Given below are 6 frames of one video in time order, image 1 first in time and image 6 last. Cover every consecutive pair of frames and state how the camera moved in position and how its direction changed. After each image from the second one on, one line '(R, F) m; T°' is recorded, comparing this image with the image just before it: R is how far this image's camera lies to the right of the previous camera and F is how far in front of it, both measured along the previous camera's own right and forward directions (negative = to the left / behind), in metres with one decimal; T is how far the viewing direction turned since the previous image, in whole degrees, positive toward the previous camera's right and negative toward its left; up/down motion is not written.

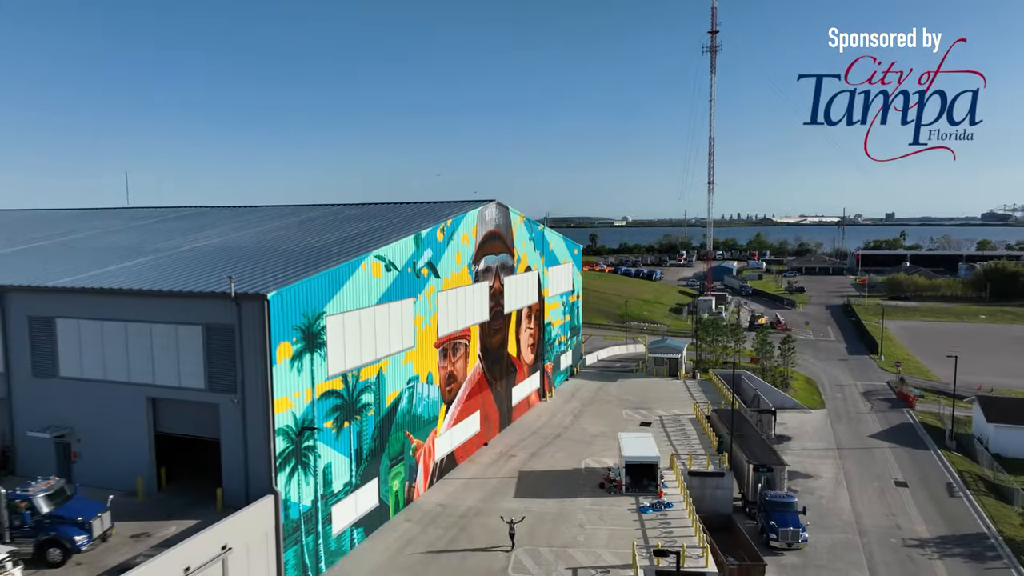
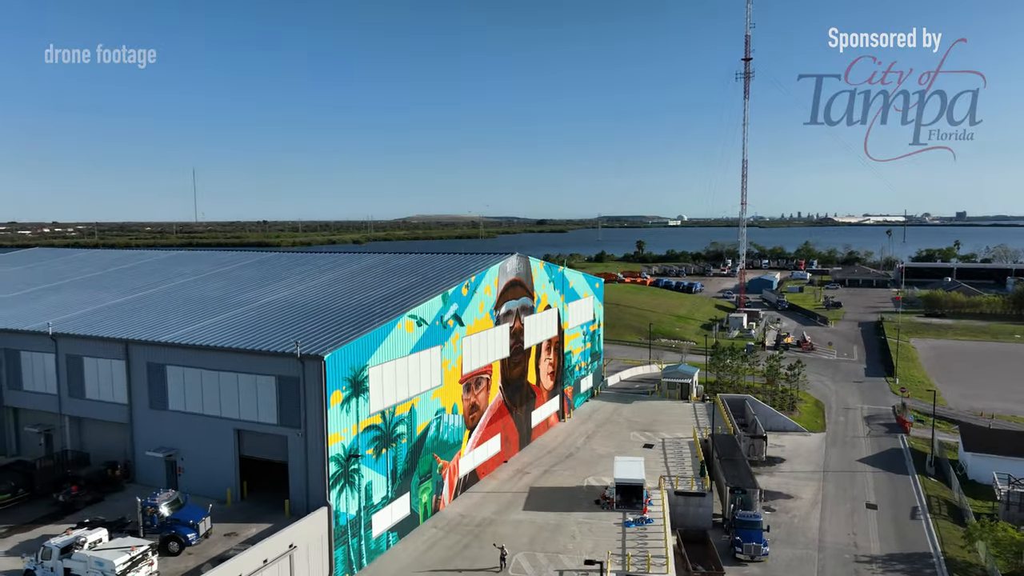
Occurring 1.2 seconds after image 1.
(+1.1, -3.2) m; -4°
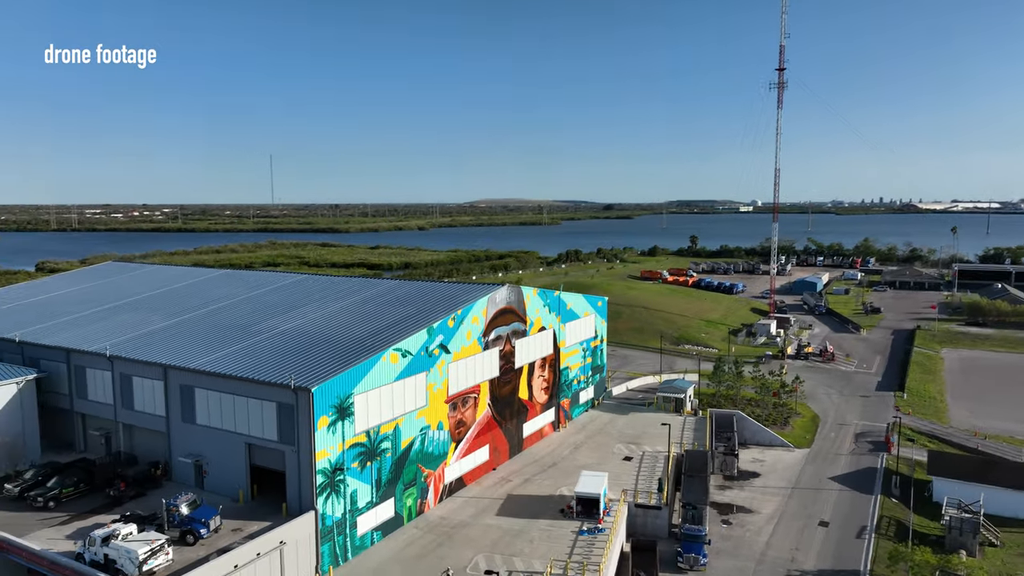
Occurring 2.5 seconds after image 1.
(+2.7, -2.6) m; -5°
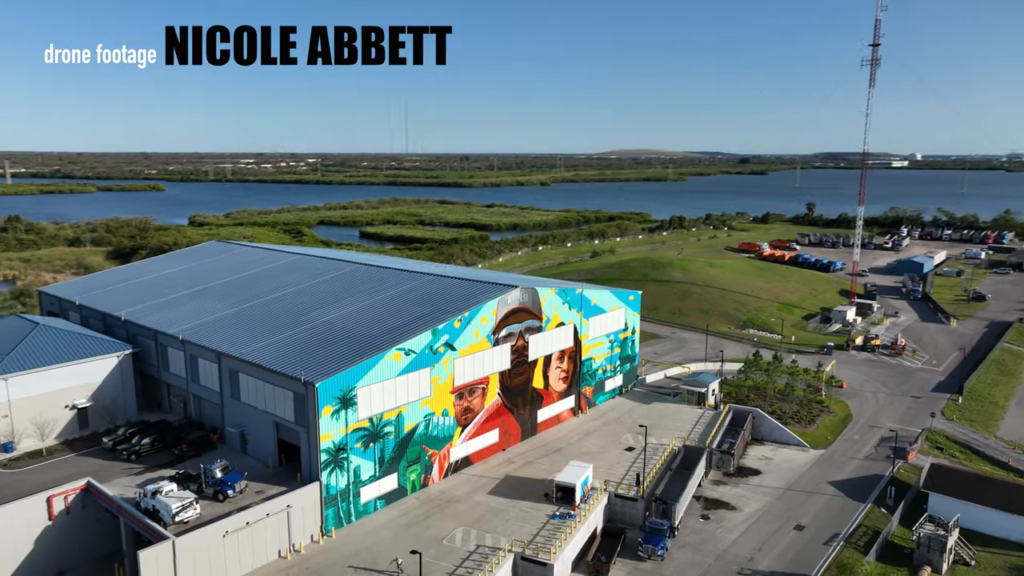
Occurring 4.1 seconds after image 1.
(+4.5, -2.2) m; -10°
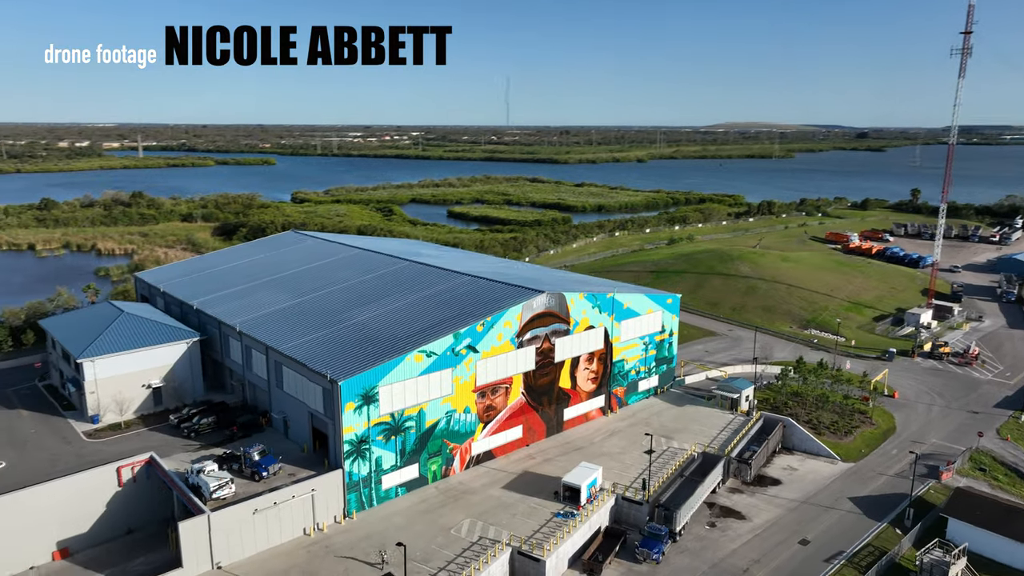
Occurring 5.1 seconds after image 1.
(+2.9, -1.2) m; -8°
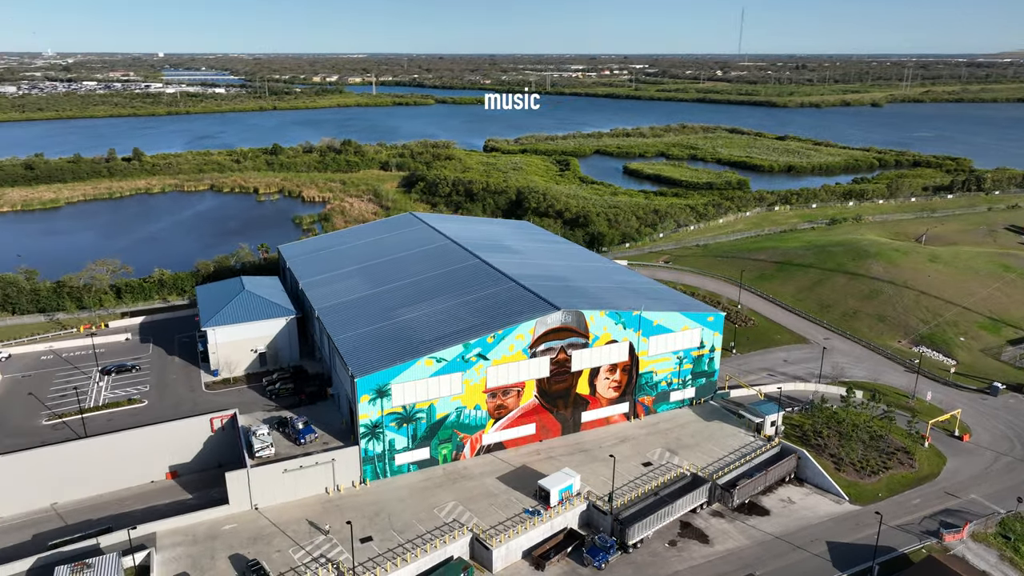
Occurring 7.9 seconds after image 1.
(+8.5, -2.2) m; -17°
